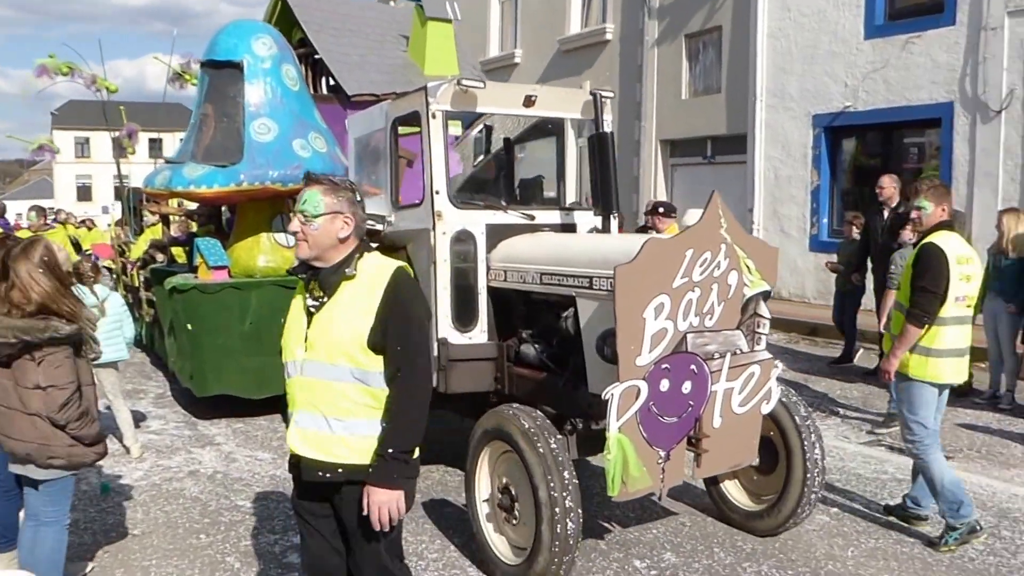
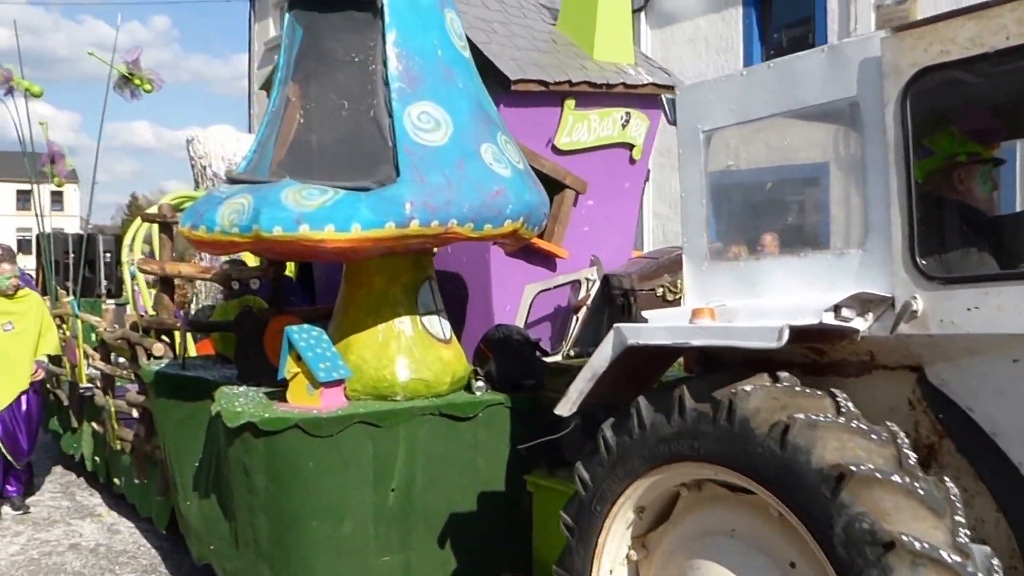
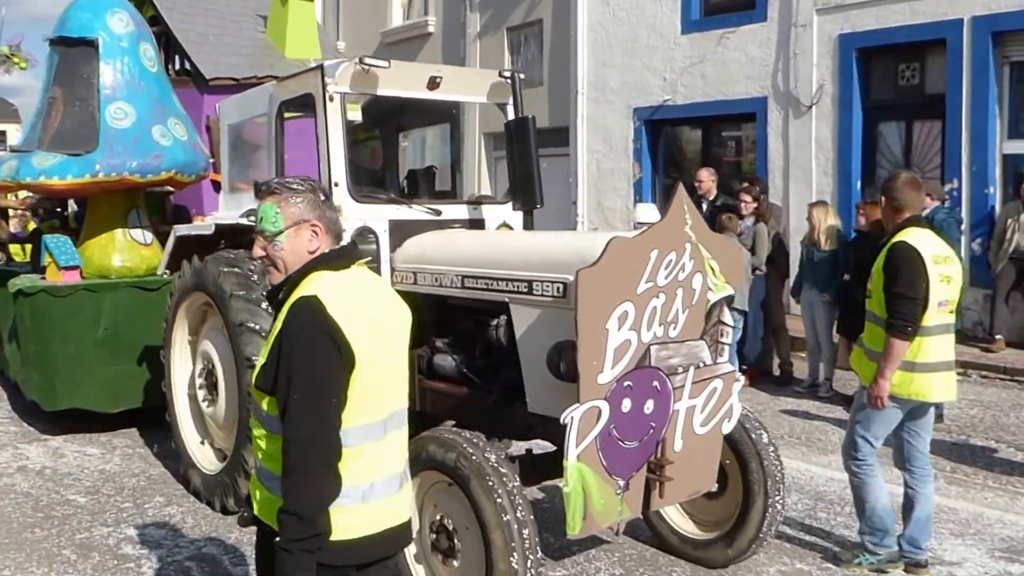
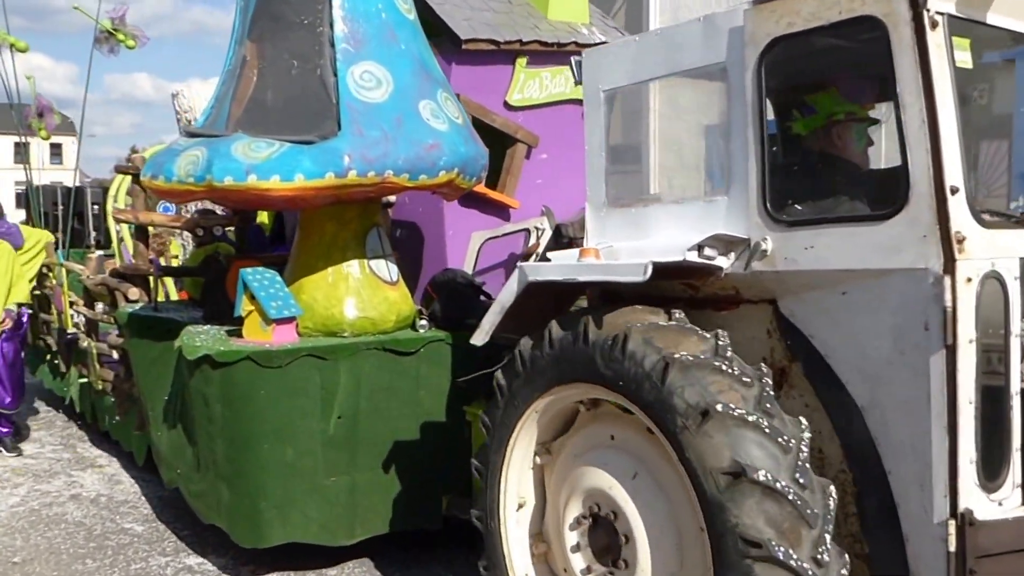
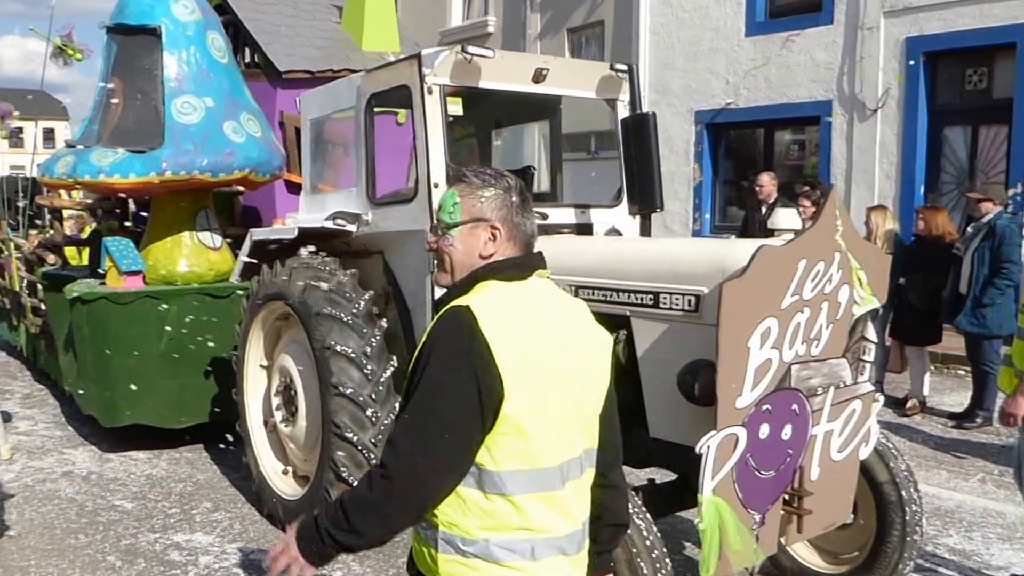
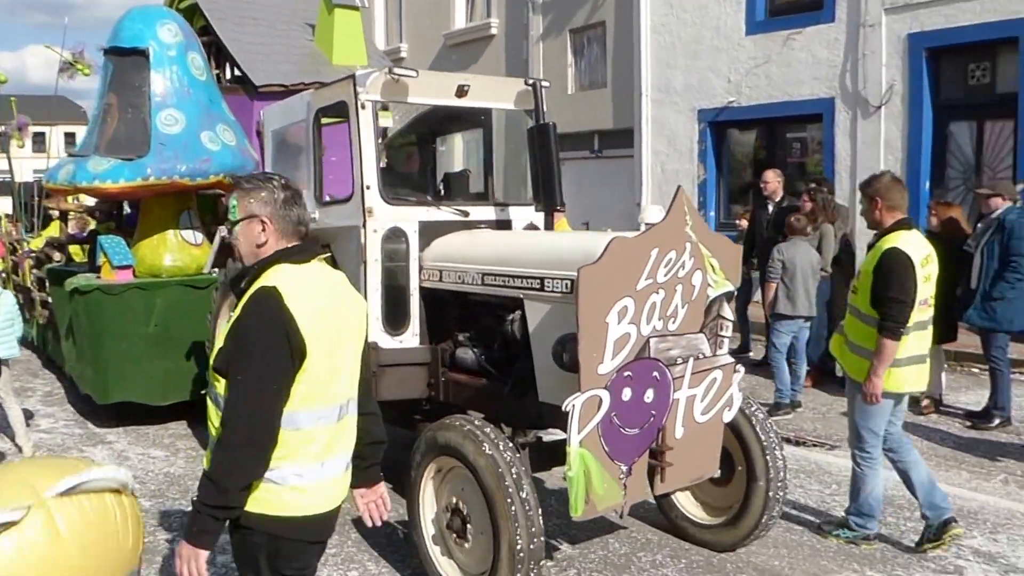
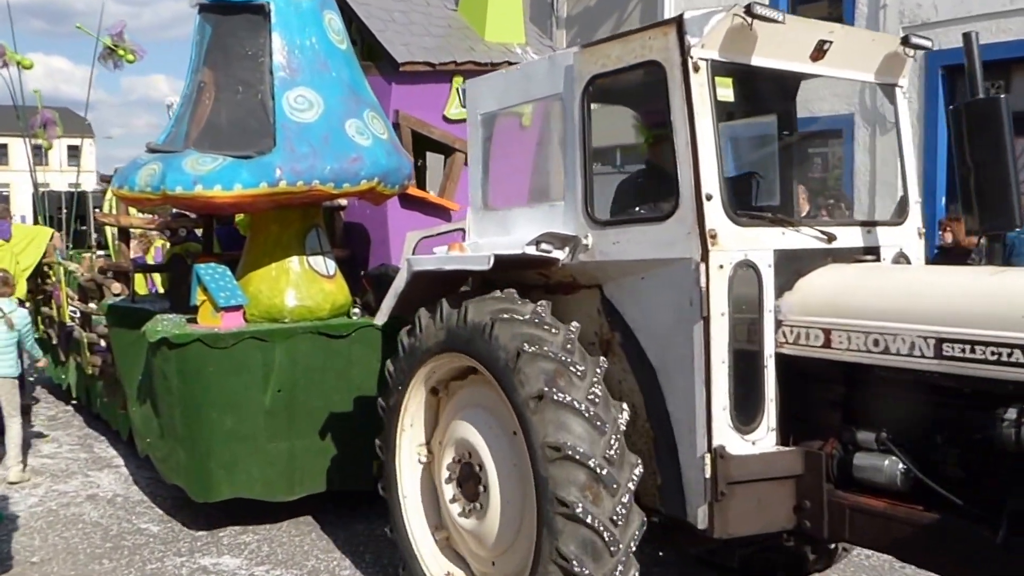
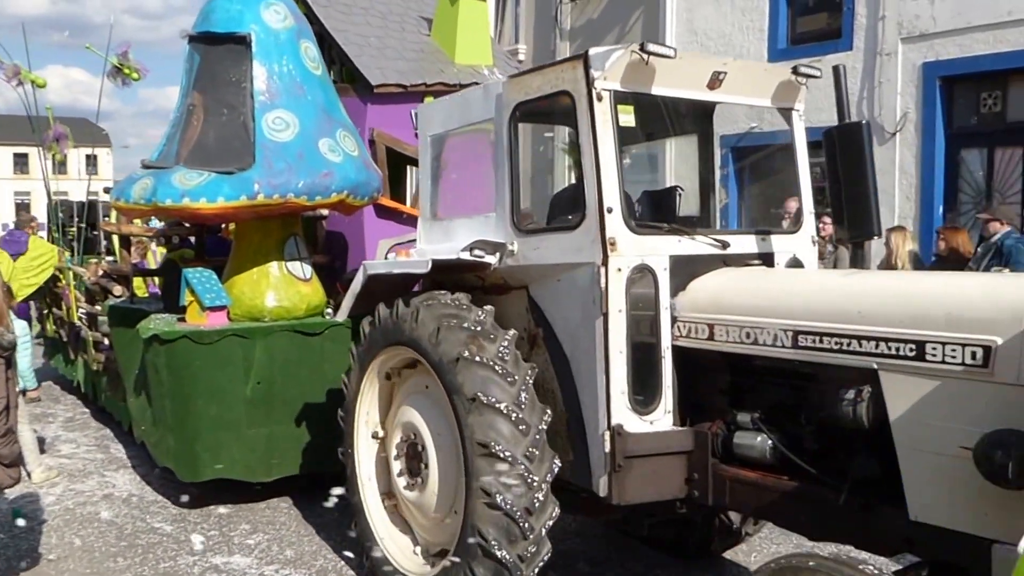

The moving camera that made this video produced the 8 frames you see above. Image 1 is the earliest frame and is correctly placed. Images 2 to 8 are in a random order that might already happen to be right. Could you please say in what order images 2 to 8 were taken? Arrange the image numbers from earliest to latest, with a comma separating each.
6, 3, 5, 8, 7, 4, 2
